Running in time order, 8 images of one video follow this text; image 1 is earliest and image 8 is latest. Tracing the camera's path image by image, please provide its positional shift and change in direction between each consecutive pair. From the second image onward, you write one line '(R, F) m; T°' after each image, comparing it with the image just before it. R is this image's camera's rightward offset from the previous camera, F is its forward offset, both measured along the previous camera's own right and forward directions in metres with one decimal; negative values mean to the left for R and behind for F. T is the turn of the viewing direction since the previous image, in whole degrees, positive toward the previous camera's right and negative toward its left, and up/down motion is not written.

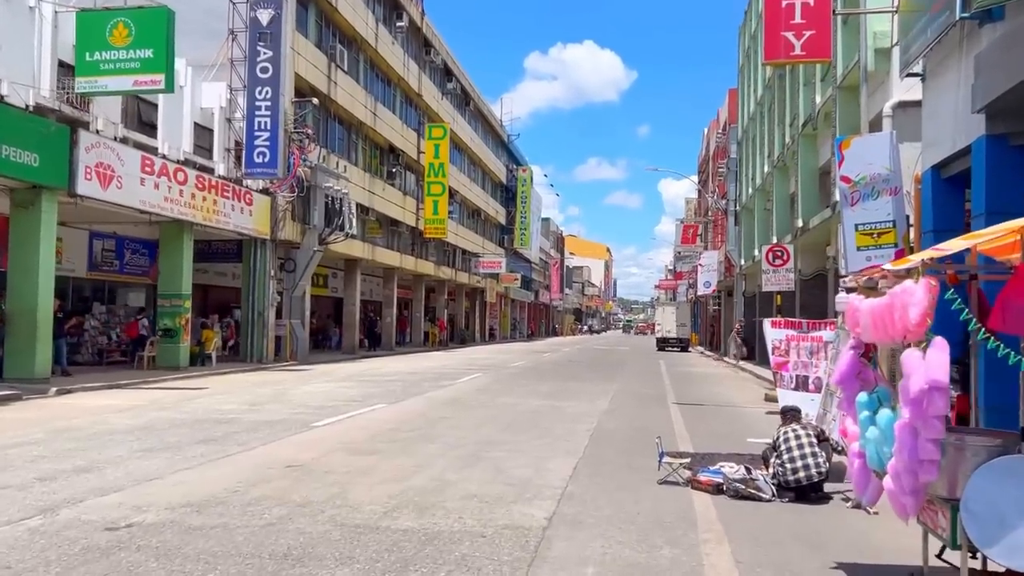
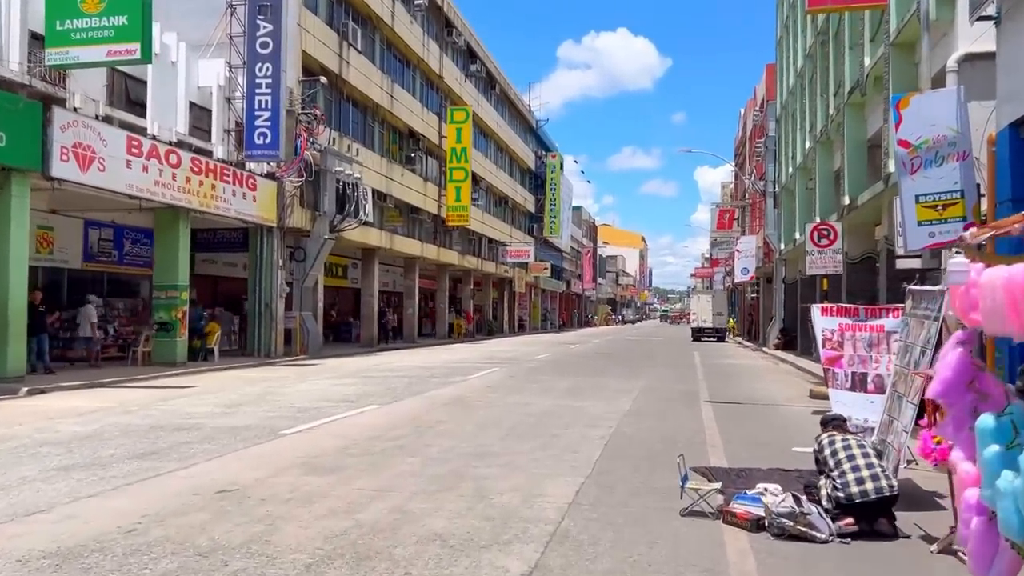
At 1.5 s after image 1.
(+0.4, +1.9) m; -2°
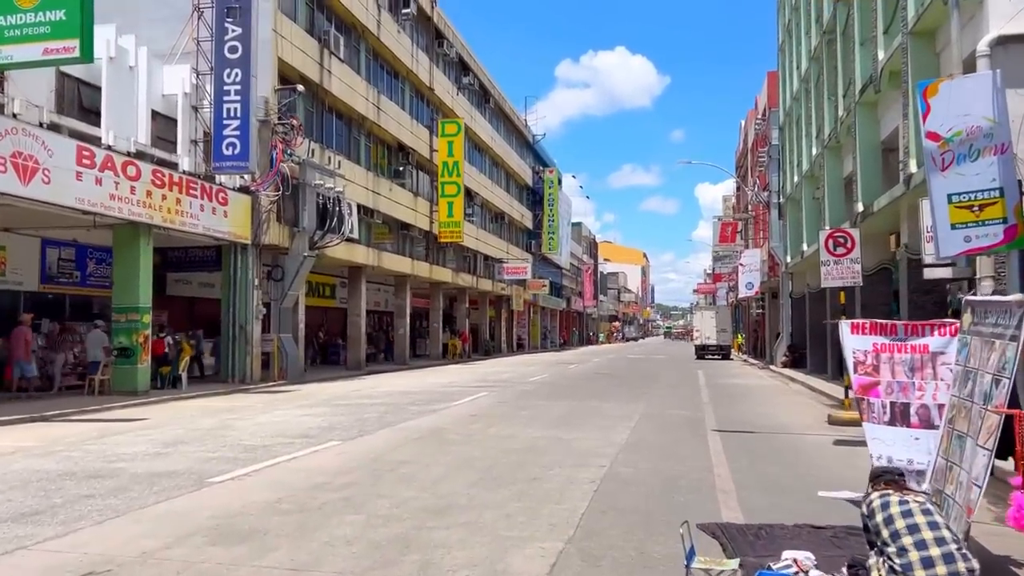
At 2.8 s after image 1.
(+0.3, +1.7) m; 0°
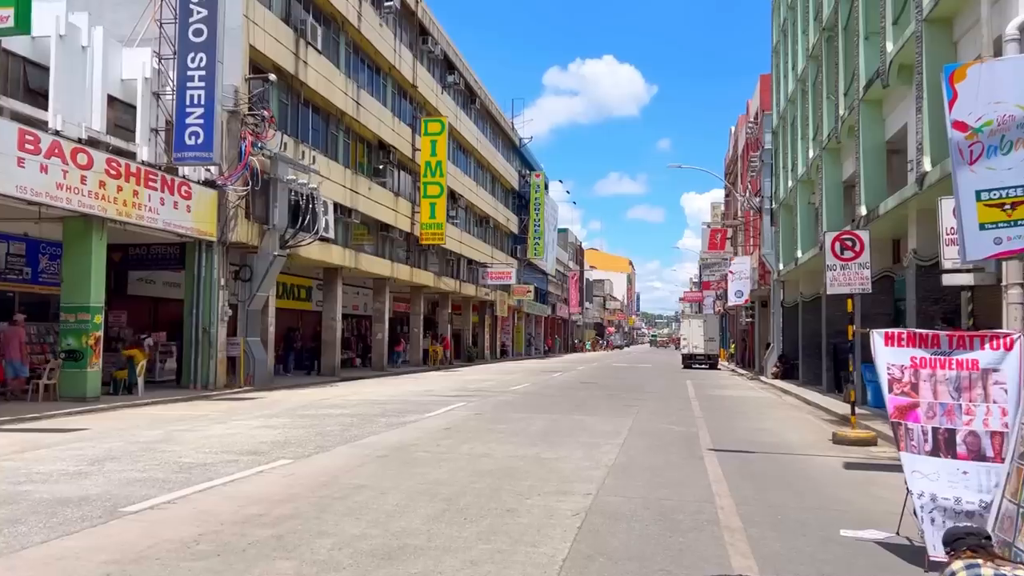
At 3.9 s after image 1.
(+0.1, +1.4) m; +1°
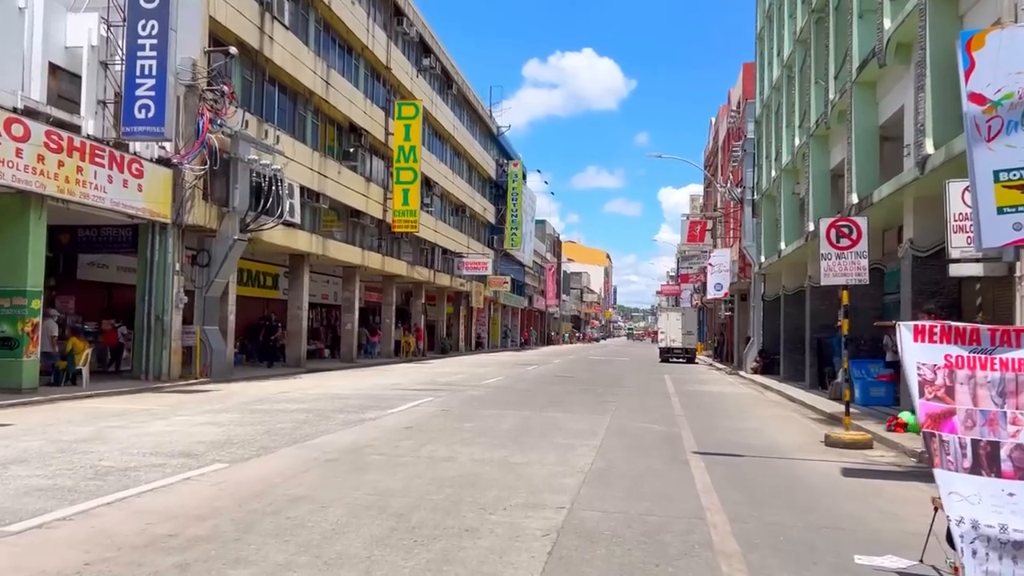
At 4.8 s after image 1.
(+0.1, +1.2) m; +2°
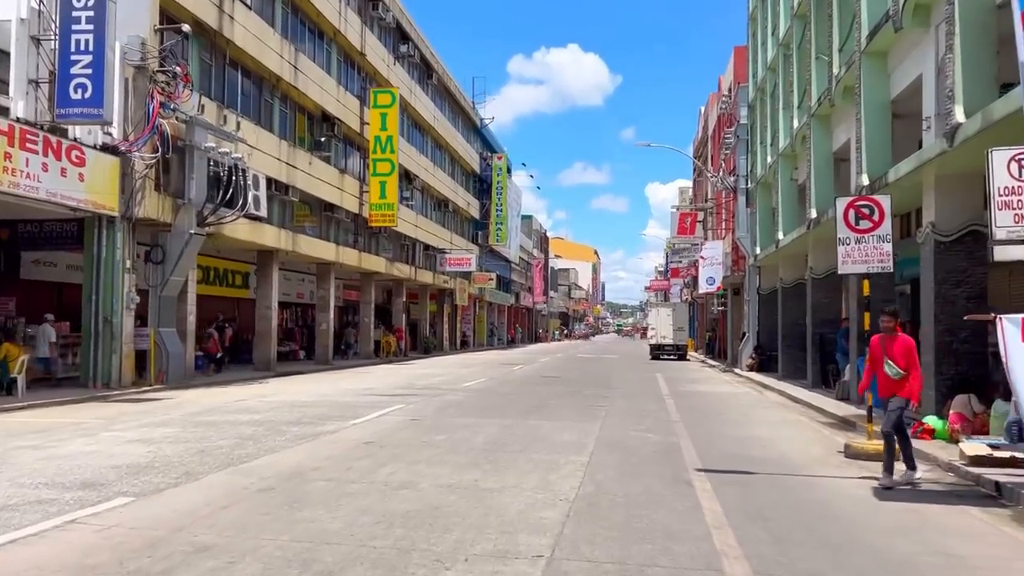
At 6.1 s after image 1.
(+0.2, +1.8) m; +1°
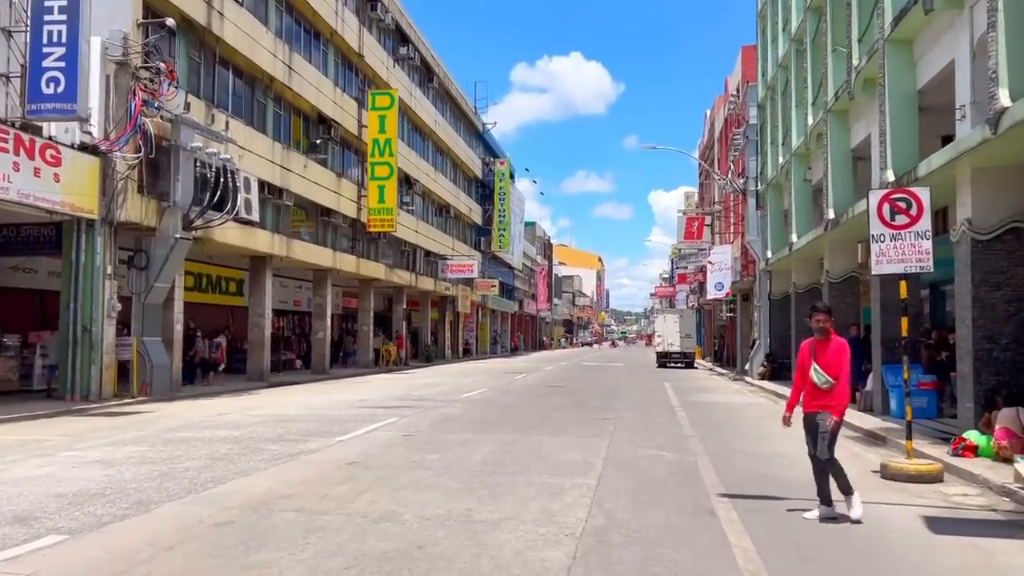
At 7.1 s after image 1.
(+0.1, +1.1) m; 0°
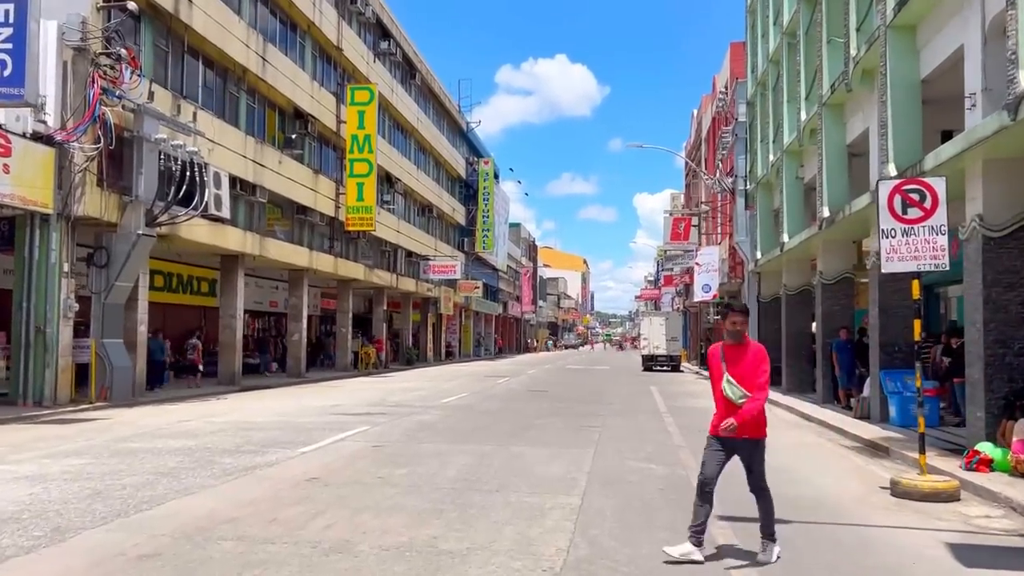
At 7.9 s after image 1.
(+0.1, +1.0) m; +1°
